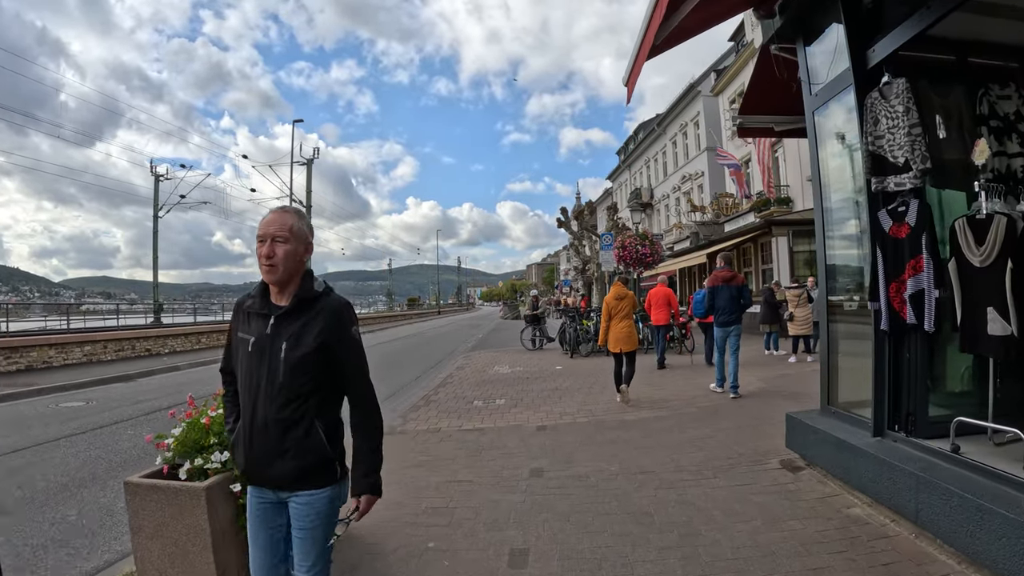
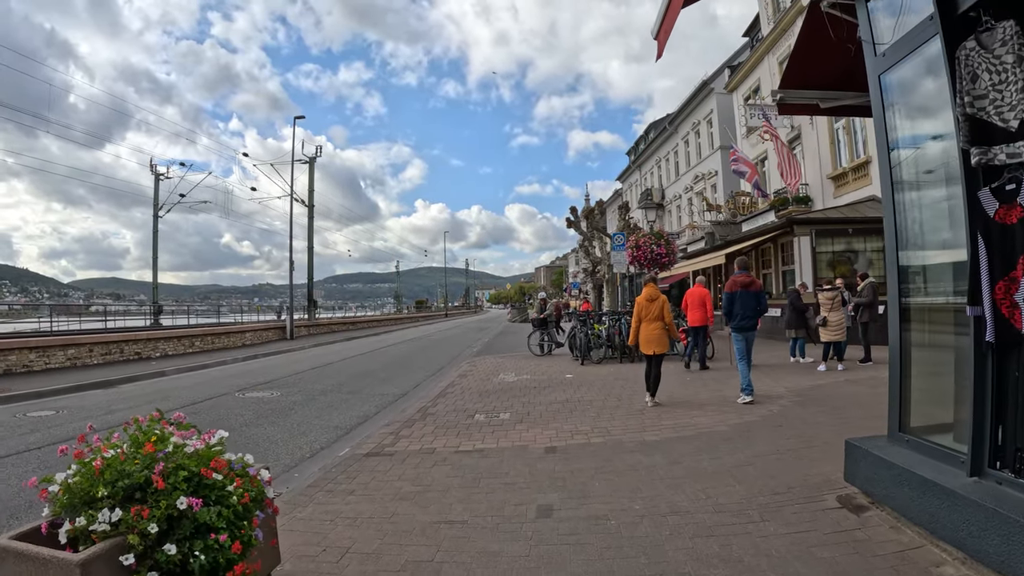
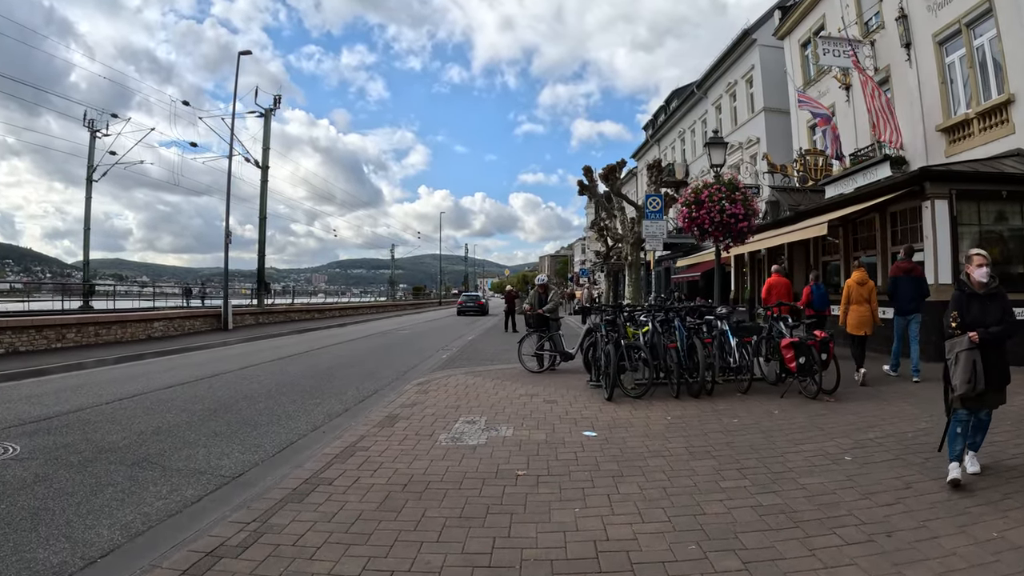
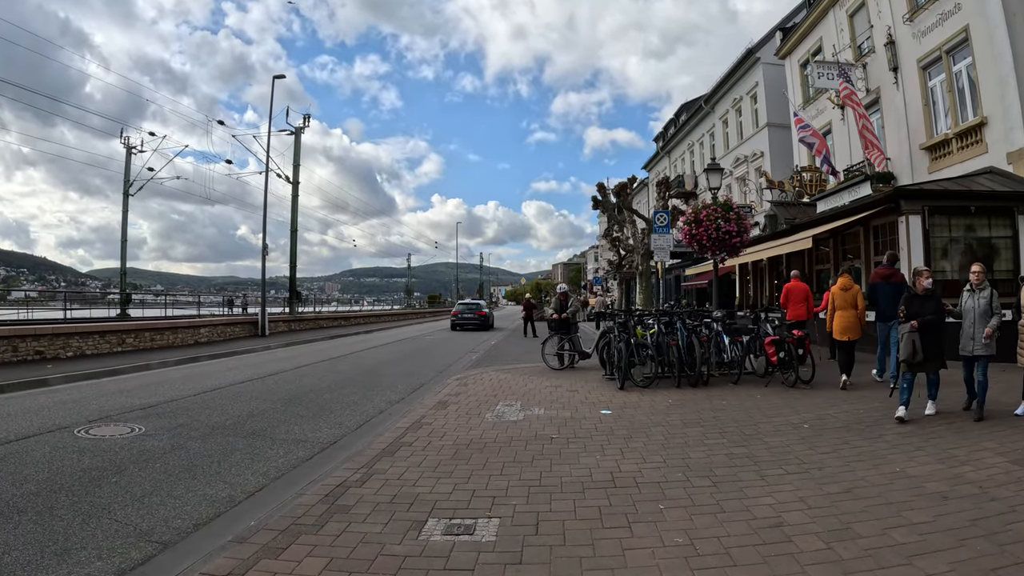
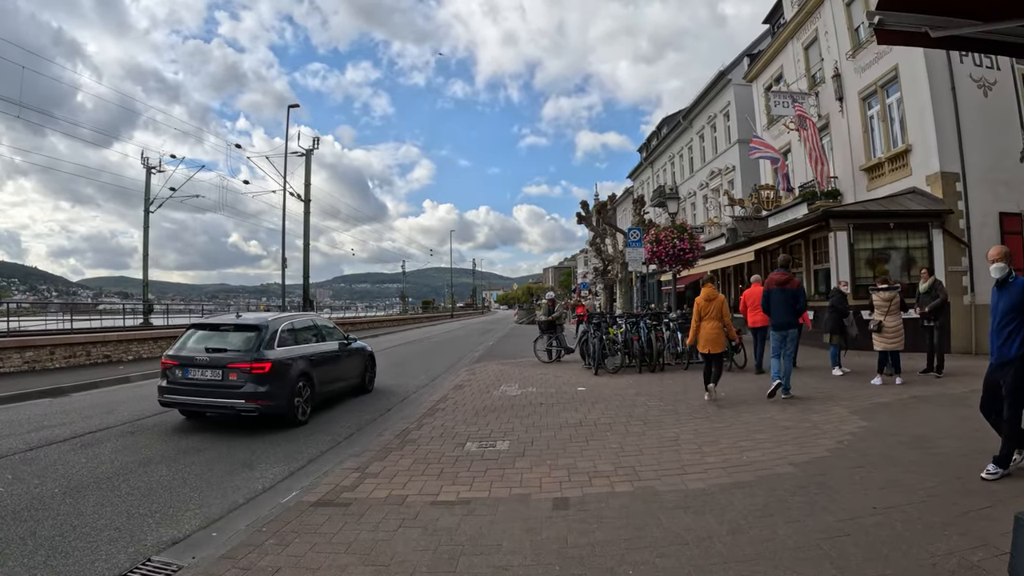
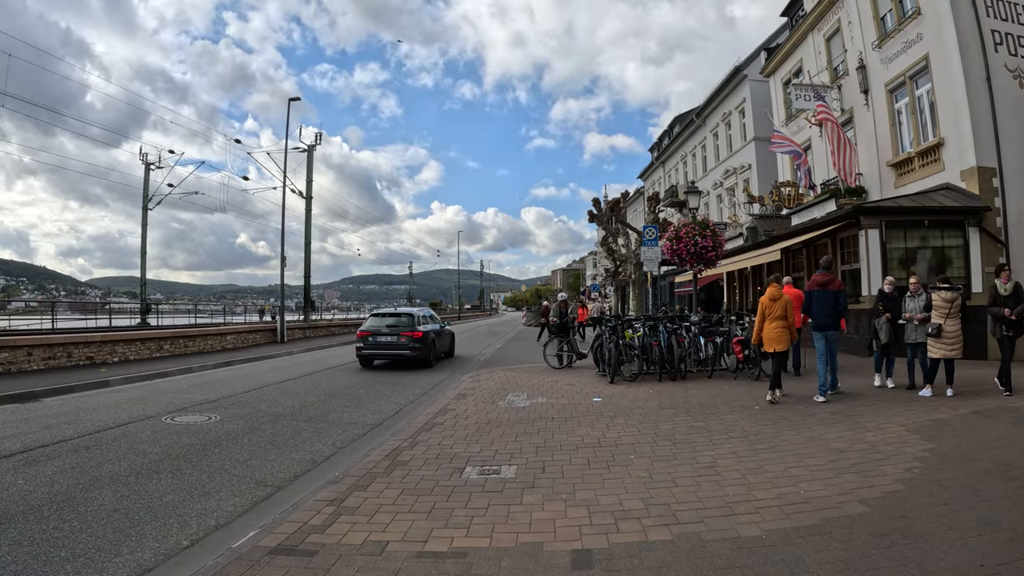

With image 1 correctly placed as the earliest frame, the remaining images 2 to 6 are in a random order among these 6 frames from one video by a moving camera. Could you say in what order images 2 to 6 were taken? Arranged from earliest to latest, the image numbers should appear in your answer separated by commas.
2, 5, 6, 4, 3
